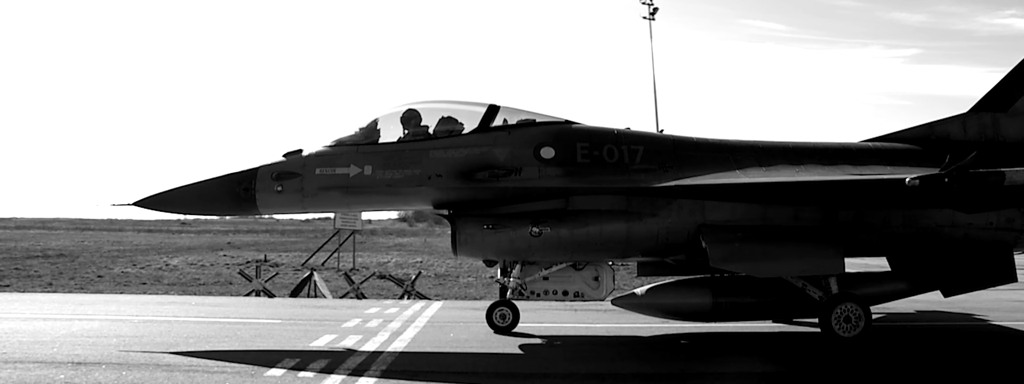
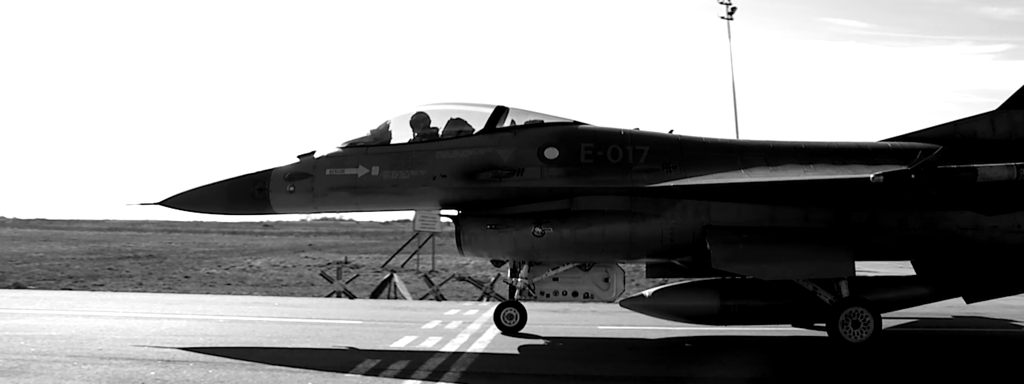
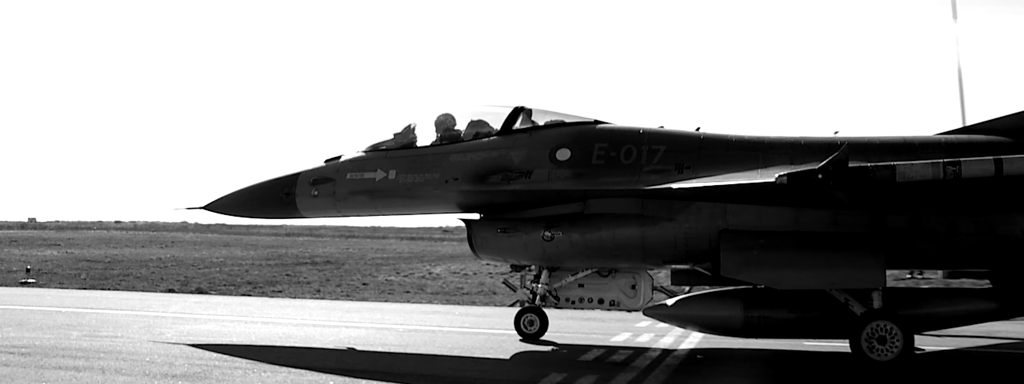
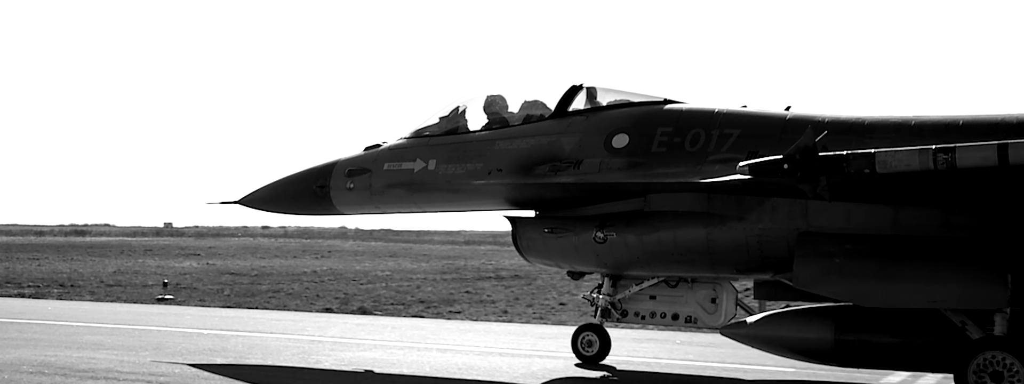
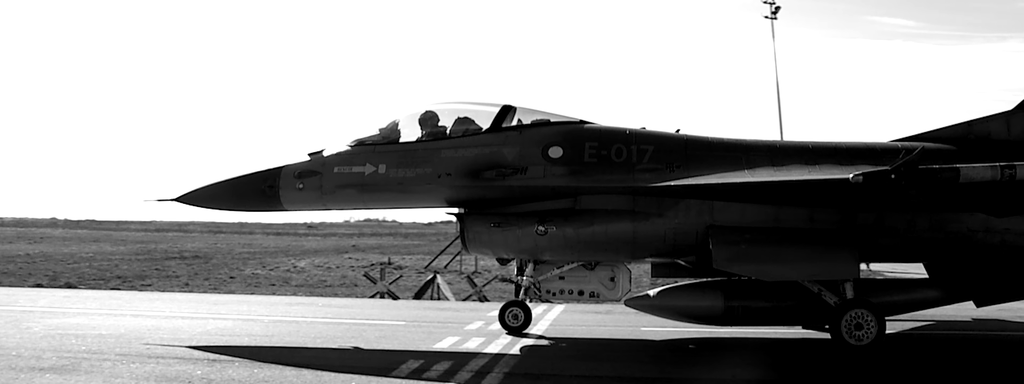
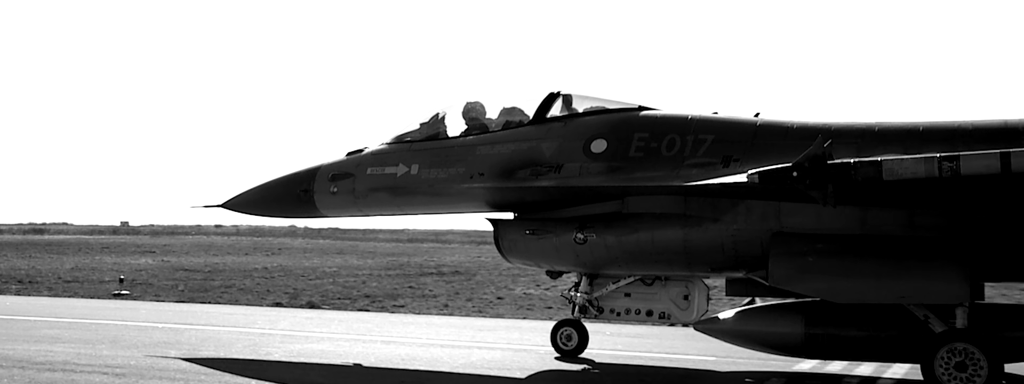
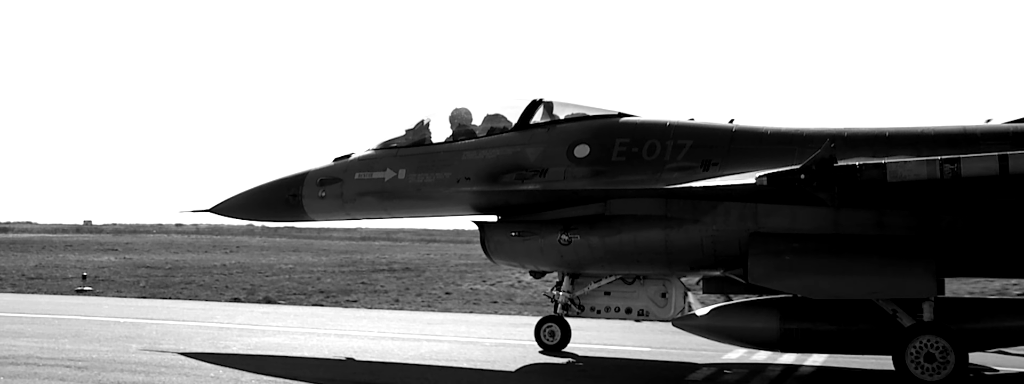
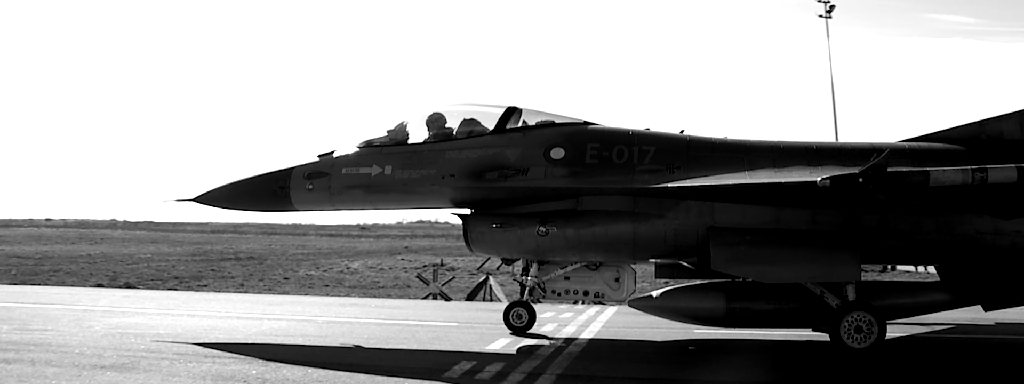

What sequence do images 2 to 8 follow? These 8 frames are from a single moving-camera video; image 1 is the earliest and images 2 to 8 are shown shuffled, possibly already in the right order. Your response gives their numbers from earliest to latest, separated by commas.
2, 5, 8, 3, 7, 6, 4
